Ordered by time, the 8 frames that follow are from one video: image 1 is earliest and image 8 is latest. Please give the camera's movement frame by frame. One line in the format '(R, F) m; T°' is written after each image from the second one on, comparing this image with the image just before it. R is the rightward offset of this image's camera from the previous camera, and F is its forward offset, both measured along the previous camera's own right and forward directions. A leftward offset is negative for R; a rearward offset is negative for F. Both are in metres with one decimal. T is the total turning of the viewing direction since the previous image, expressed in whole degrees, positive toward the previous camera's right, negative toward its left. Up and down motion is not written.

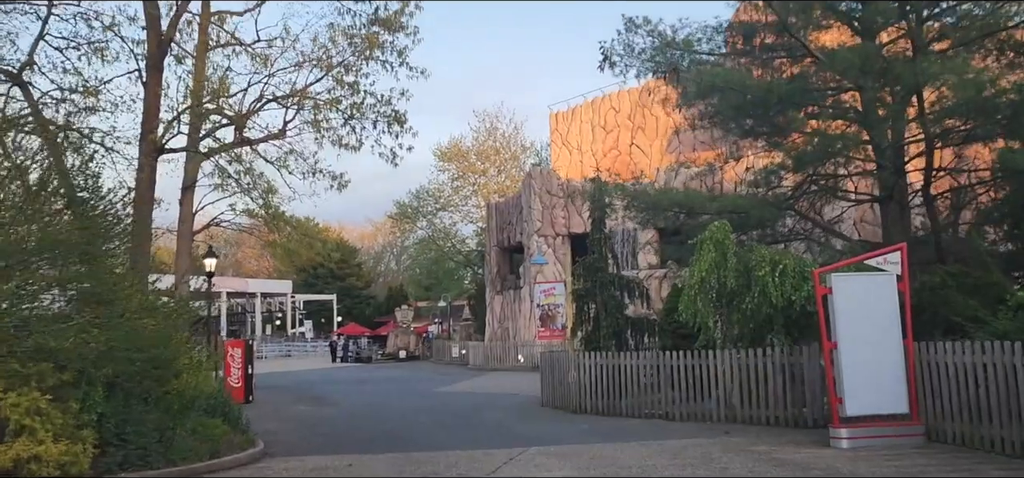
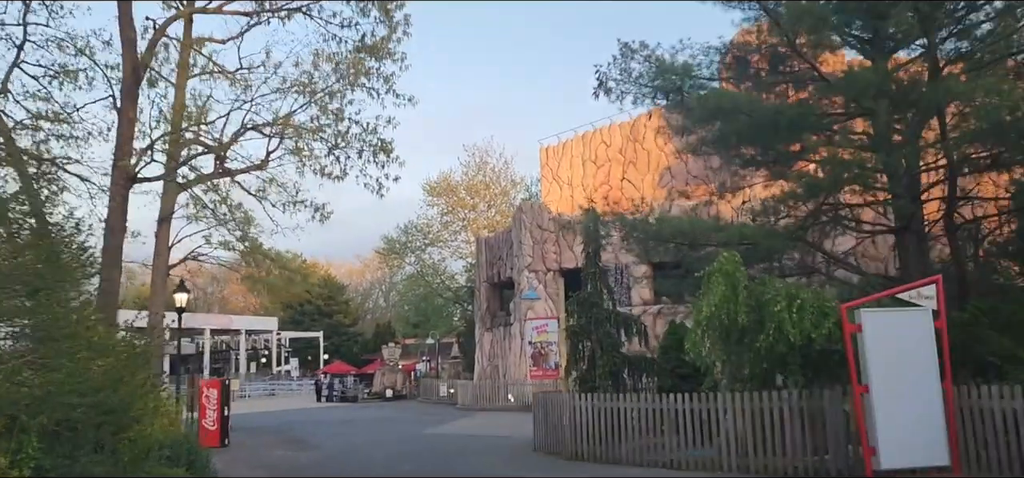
(0.0, +0.9) m; +1°
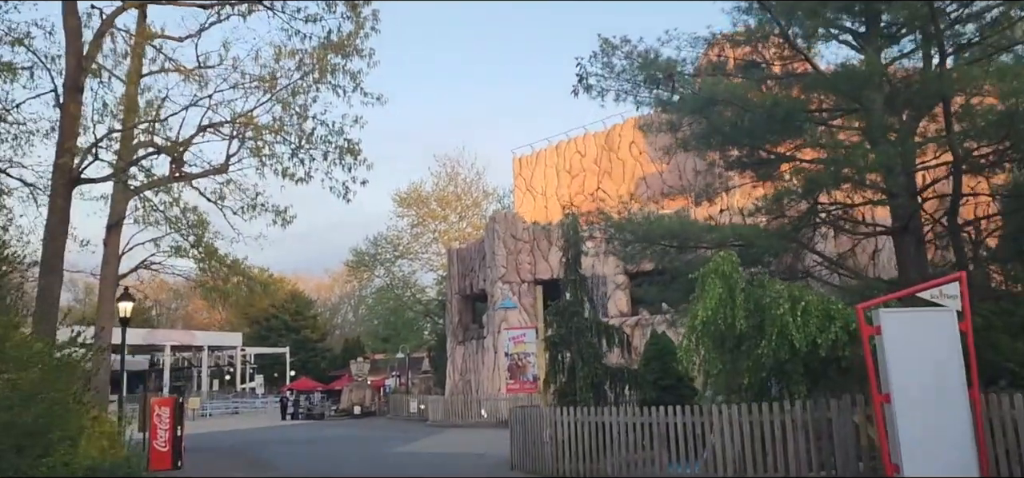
(-0.1, +1.0) m; +2°
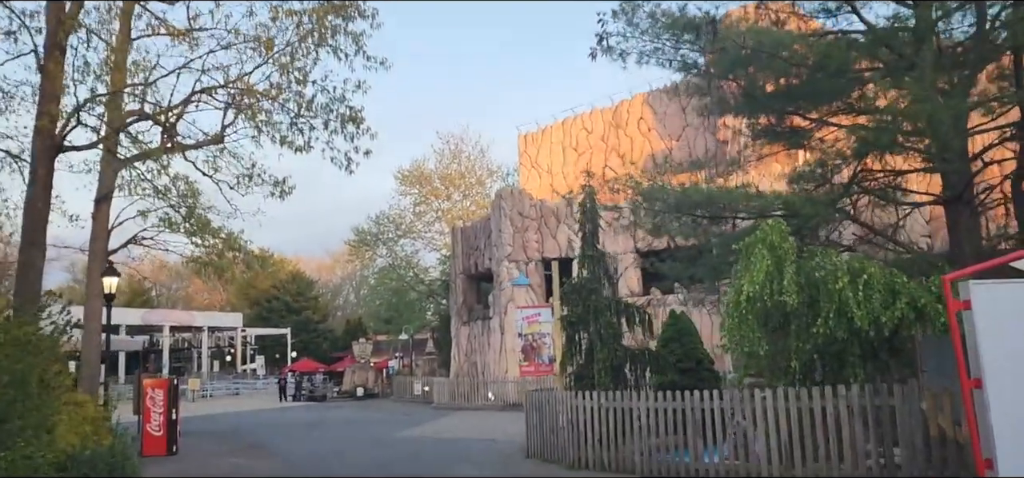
(-0.2, +1.1) m; 0°
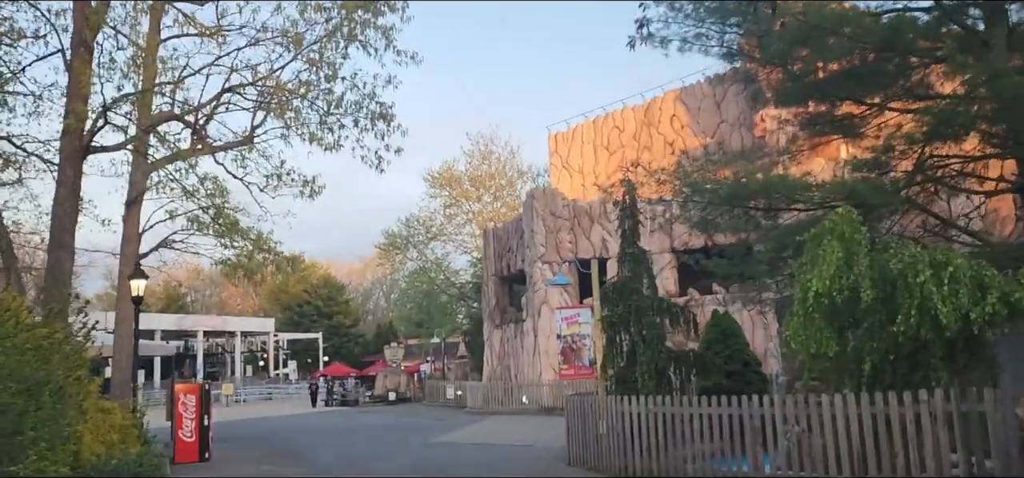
(-0.2, +0.6) m; -2°
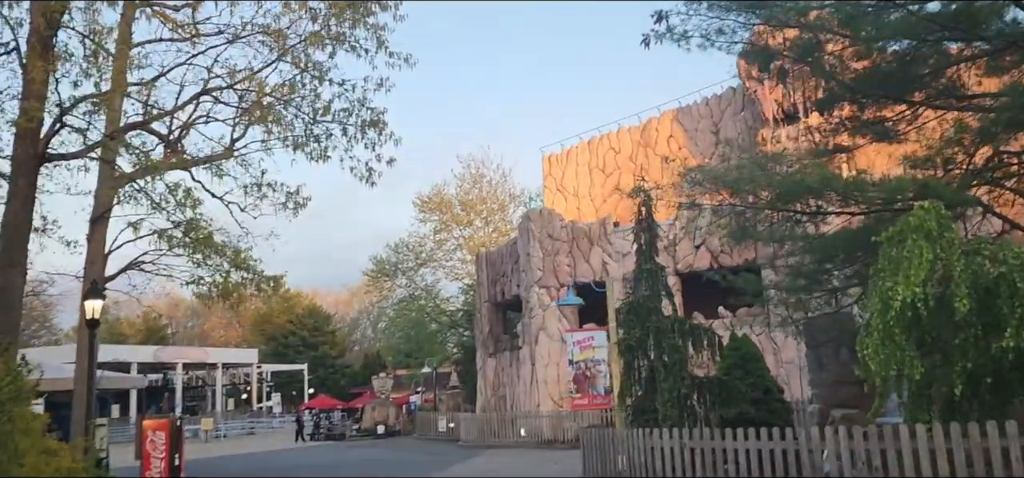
(-0.3, +1.5) m; +1°
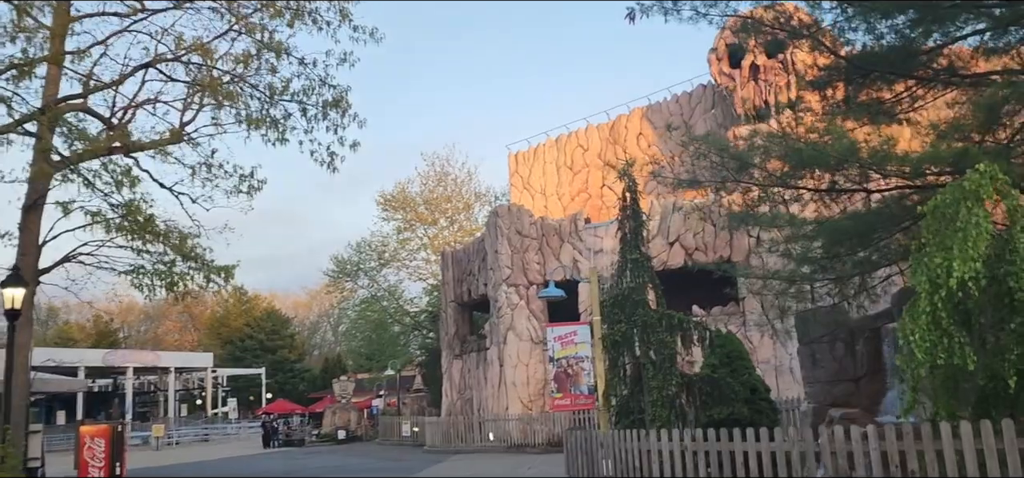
(-0.2, +1.1) m; +3°
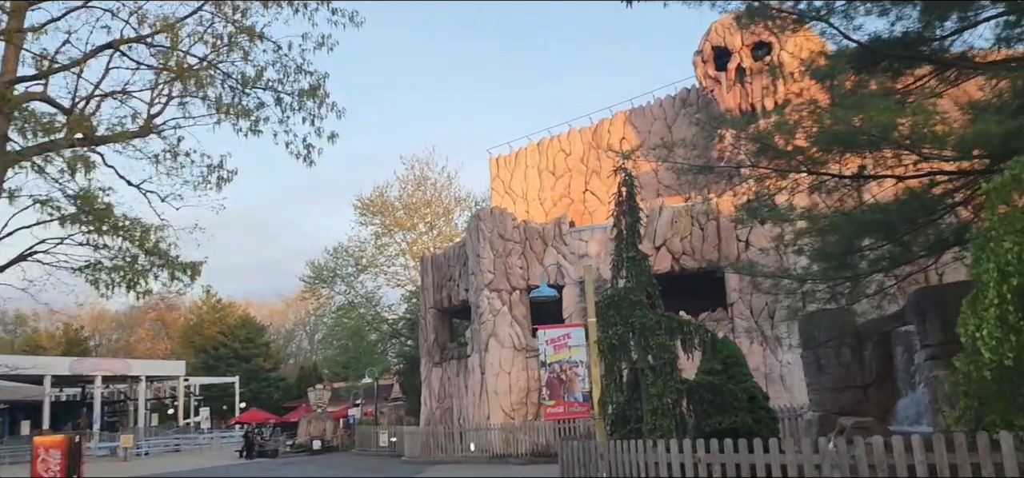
(-0.2, +0.8) m; +2°
